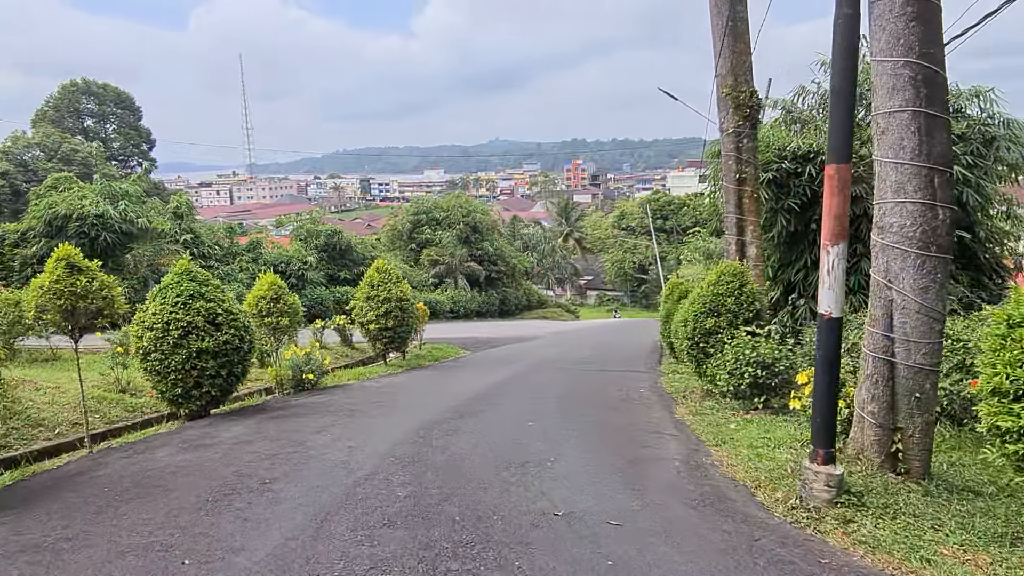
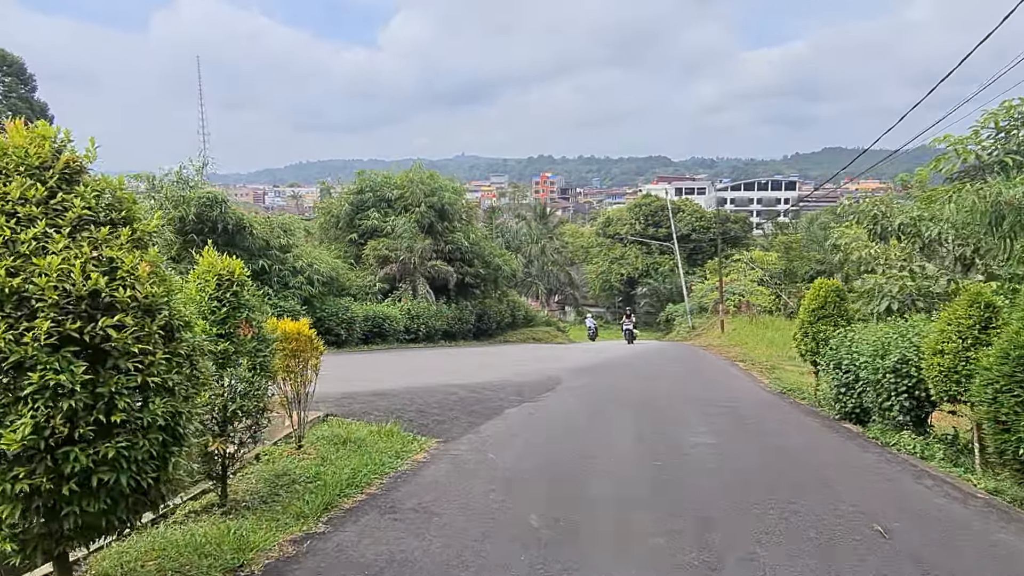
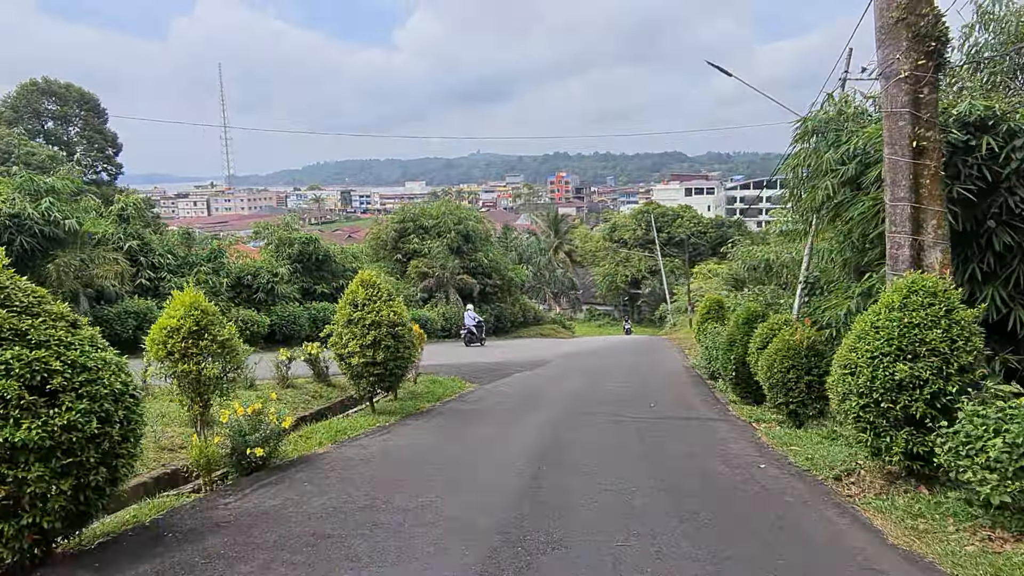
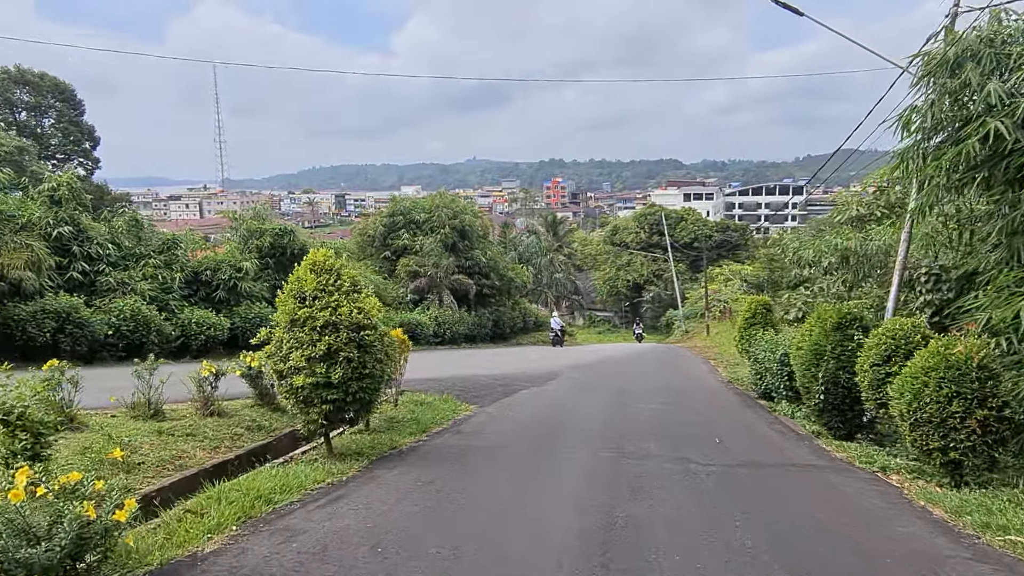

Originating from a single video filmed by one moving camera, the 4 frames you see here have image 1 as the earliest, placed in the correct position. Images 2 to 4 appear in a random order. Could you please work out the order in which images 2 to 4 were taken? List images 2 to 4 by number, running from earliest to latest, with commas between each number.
3, 4, 2
